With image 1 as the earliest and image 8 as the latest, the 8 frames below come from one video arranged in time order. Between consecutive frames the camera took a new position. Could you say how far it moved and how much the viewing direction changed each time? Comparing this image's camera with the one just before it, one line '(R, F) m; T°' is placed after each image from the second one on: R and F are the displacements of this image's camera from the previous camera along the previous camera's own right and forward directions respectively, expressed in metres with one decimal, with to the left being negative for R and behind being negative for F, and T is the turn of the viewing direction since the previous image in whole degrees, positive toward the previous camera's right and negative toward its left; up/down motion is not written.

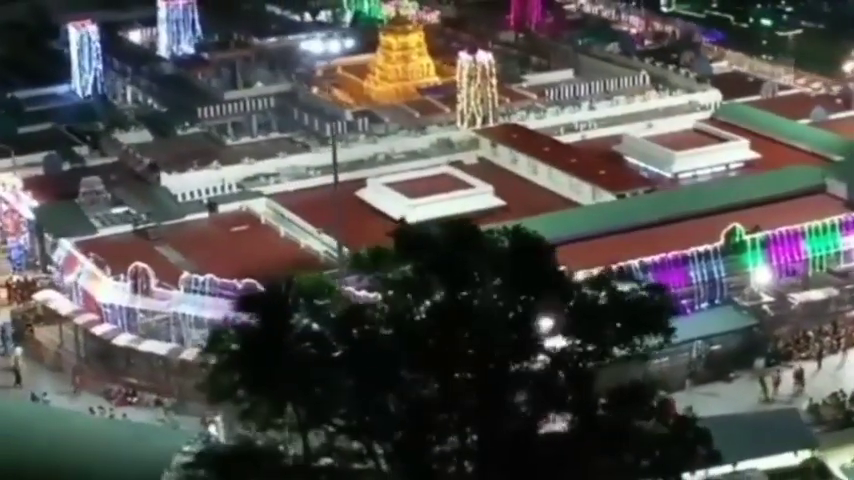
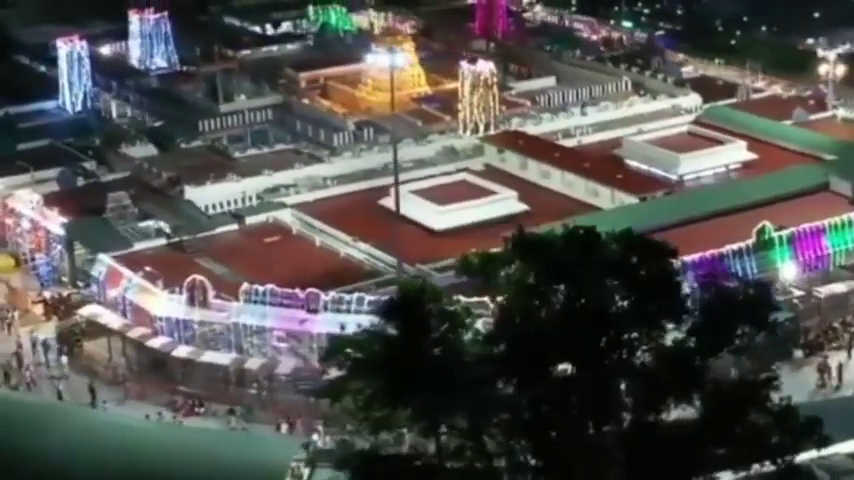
(-3.0, -0.6) m; +5°
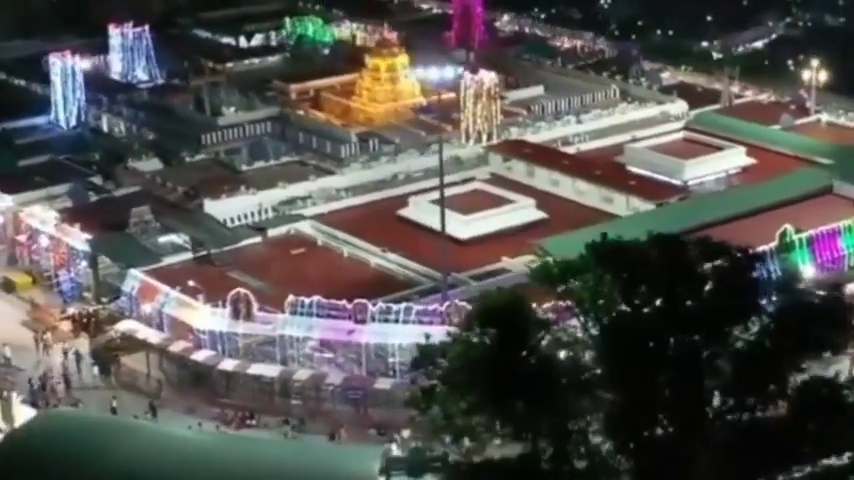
(-2.3, -0.3) m; +4°
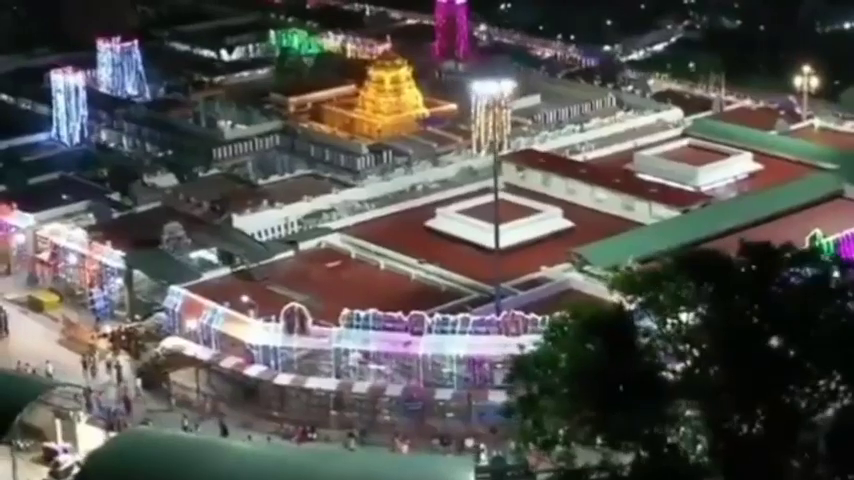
(-2.4, -0.2) m; +4°
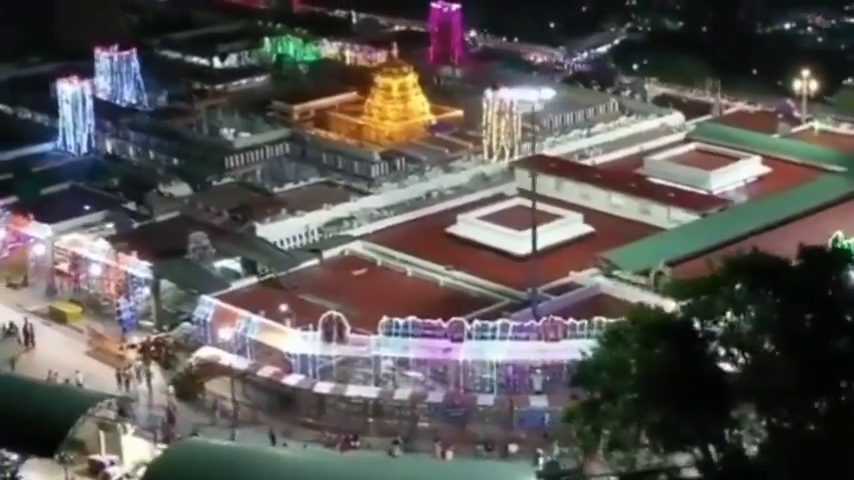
(-1.5, -0.1) m; +2°
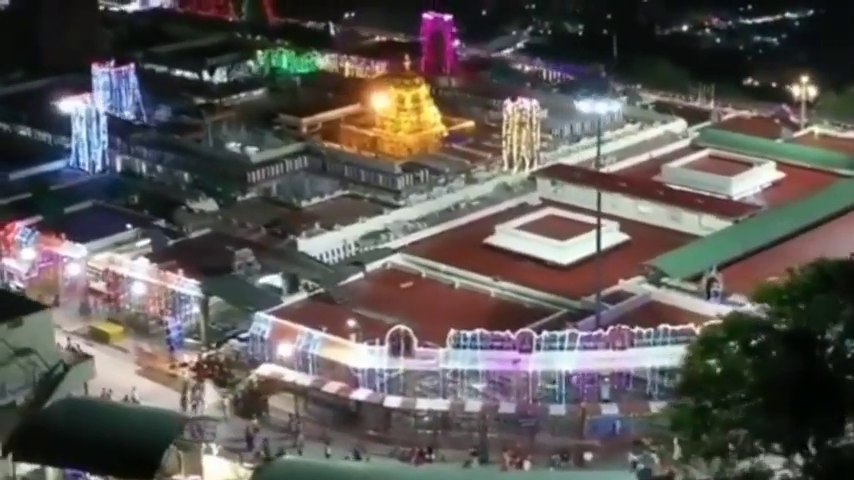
(-2.6, -0.1) m; +4°
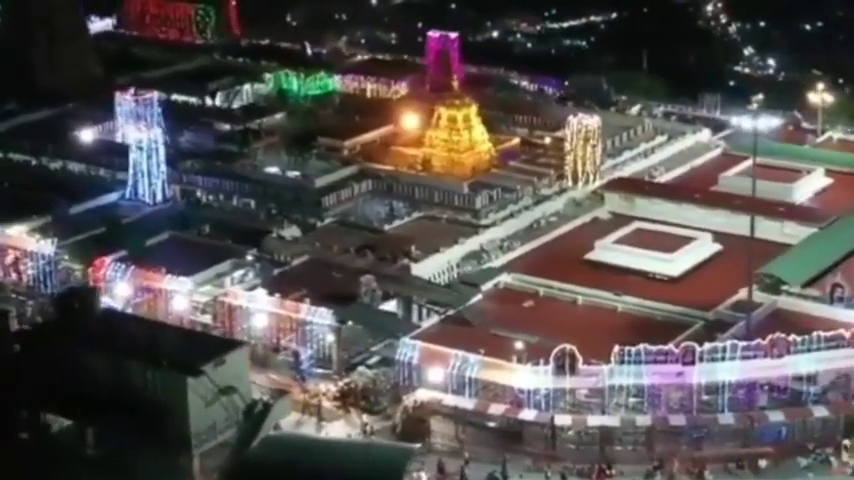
(-5.7, +0.1) m; +7°
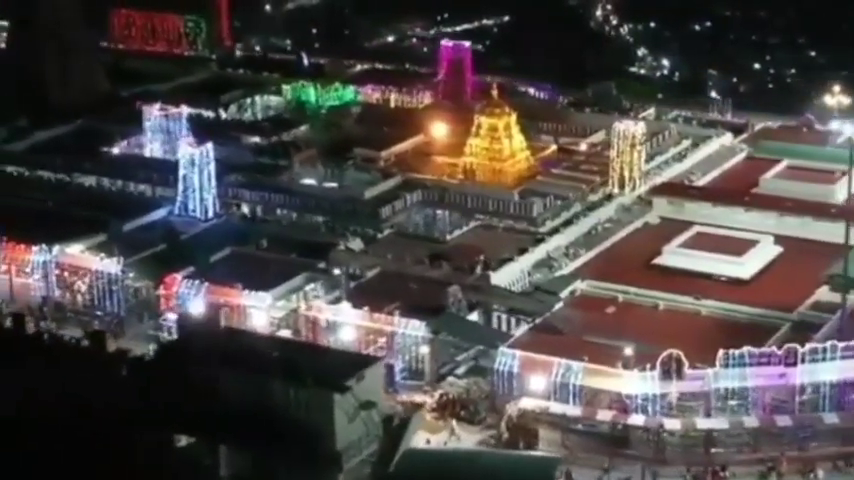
(-3.5, 0.0) m; +4°
